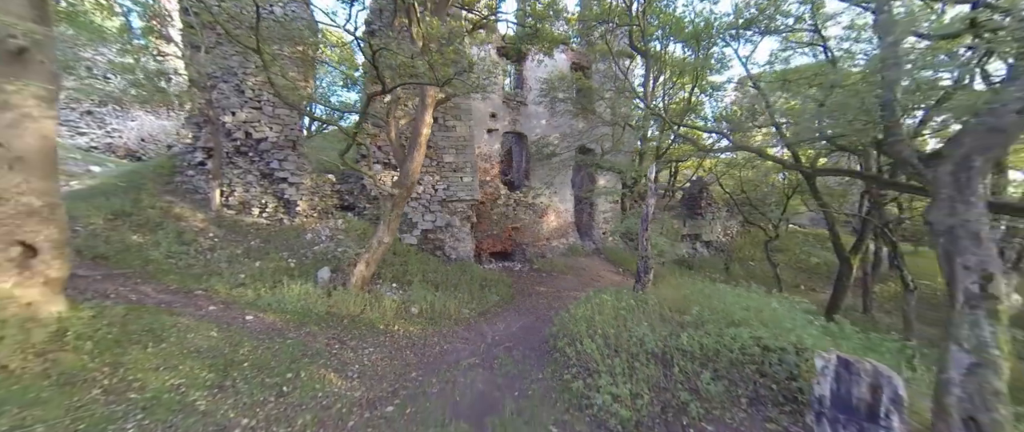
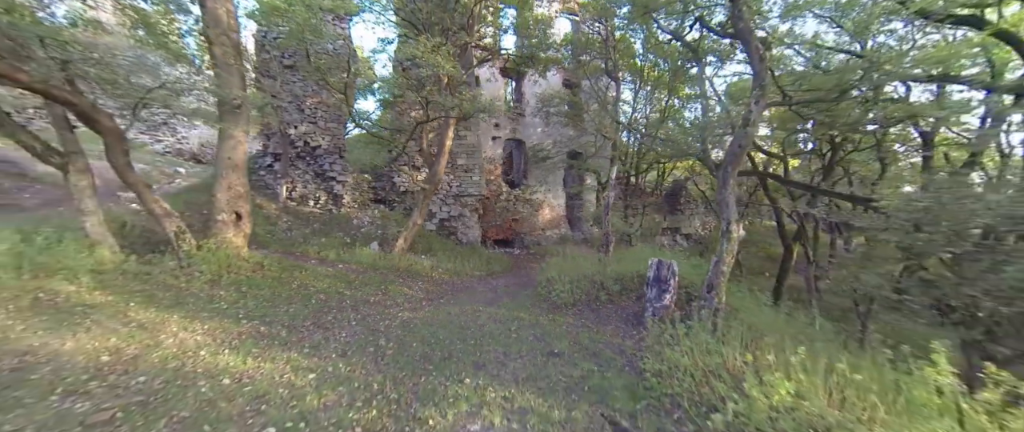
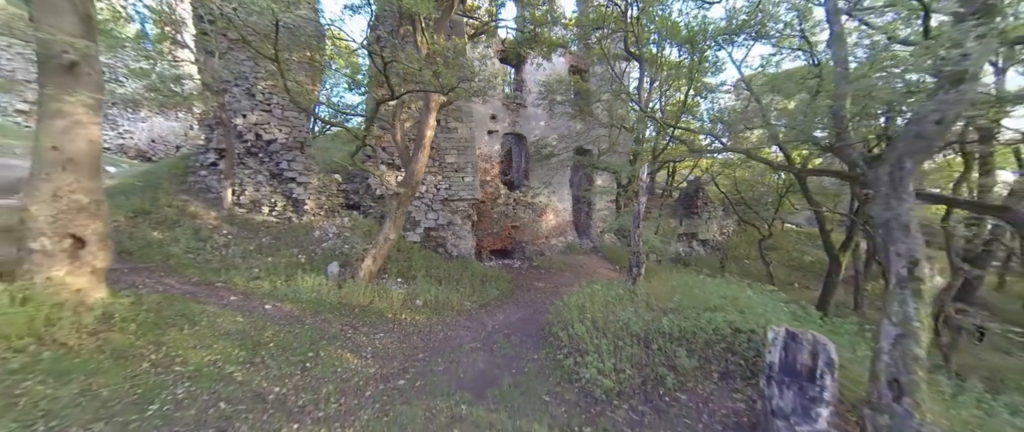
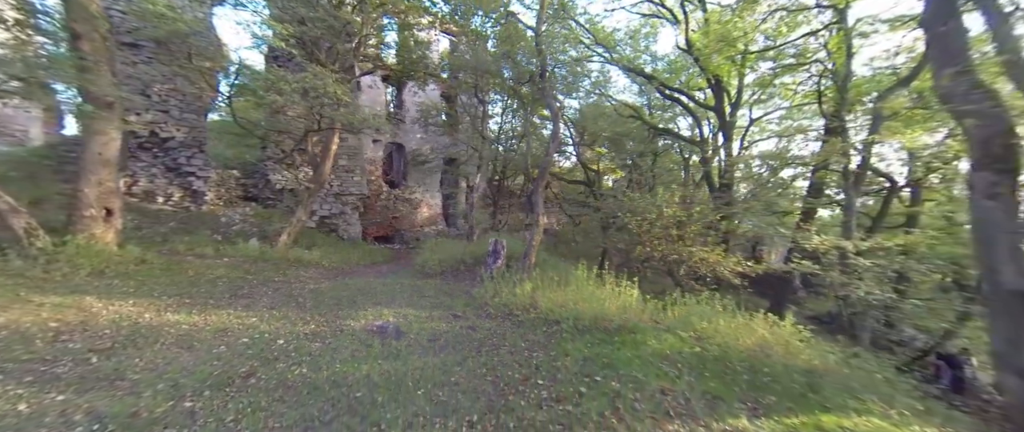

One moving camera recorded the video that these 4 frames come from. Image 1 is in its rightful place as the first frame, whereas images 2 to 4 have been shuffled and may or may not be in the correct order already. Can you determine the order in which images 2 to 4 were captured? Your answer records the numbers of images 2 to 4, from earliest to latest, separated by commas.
3, 2, 4
